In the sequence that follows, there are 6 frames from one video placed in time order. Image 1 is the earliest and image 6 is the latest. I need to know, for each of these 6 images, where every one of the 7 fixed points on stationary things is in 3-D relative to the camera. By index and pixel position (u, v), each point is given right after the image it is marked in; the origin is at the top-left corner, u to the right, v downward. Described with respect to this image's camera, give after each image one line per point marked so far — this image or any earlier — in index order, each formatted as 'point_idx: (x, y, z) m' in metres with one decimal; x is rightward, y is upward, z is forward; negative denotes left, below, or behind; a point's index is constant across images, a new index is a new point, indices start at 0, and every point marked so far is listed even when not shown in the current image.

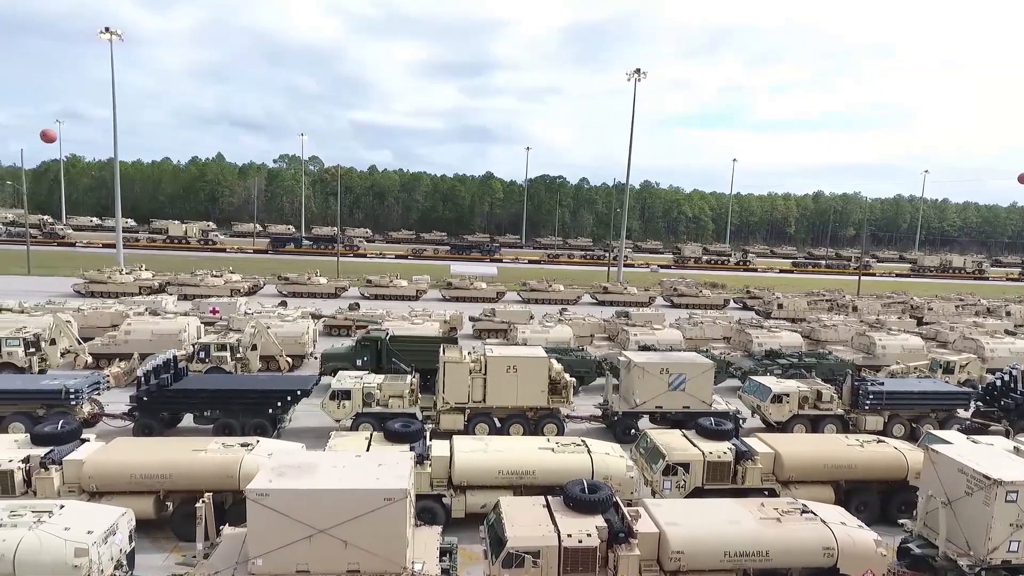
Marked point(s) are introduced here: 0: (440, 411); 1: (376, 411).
0: (-2.1, -3.7, +18.8) m
1: (-4.0, -3.7, +18.6) m
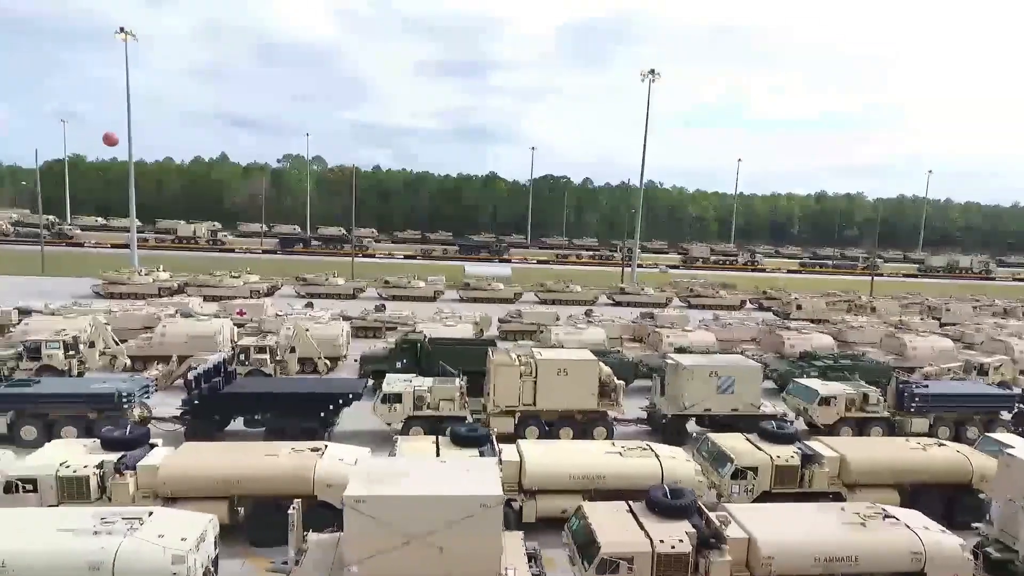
0: (-0.6, -3.7, +18.8) m
1: (-2.5, -3.8, +18.6) m
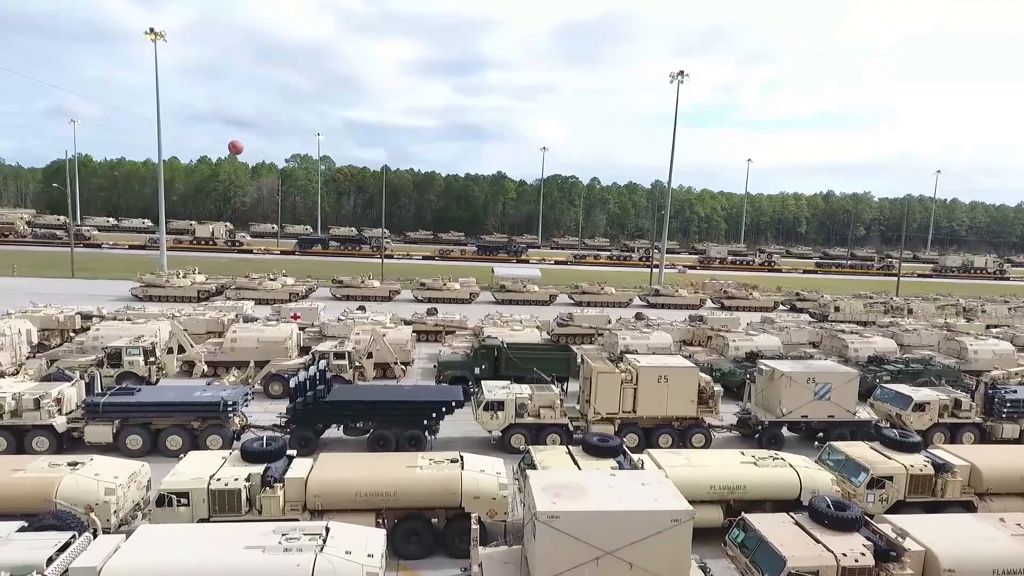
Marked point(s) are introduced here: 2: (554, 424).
0: (+2.4, -3.9, +18.7) m
1: (+0.5, -4.0, +18.5) m
2: (+1.2, -4.0, +18.5) m
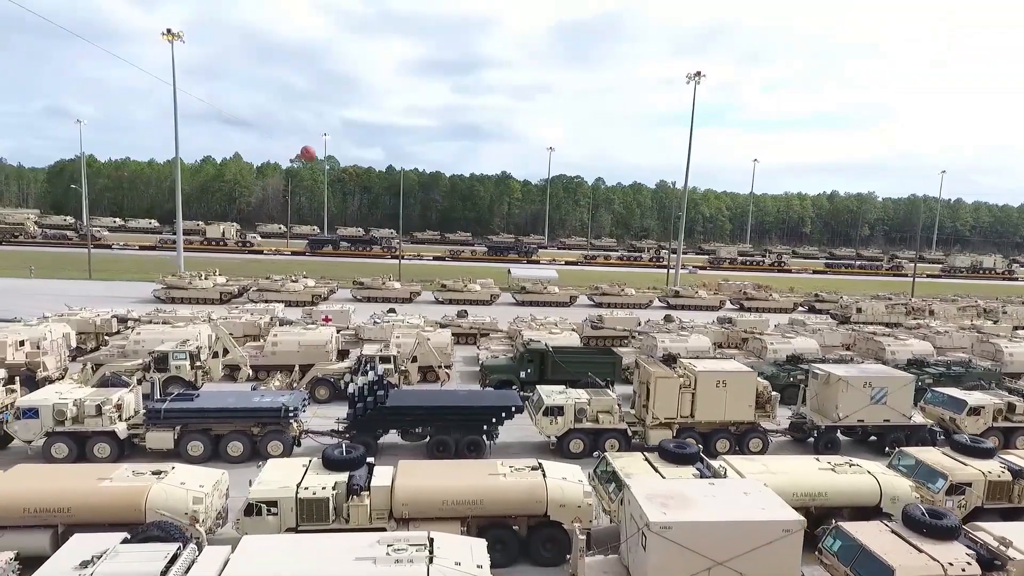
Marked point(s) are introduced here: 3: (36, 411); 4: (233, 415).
0: (+4.1, -4.1, +18.6) m
1: (+2.2, -4.1, +18.4) m
2: (+2.9, -4.2, +18.5) m
3: (-12.4, -3.2, +16.4) m
4: (-7.6, -3.5, +17.2) m
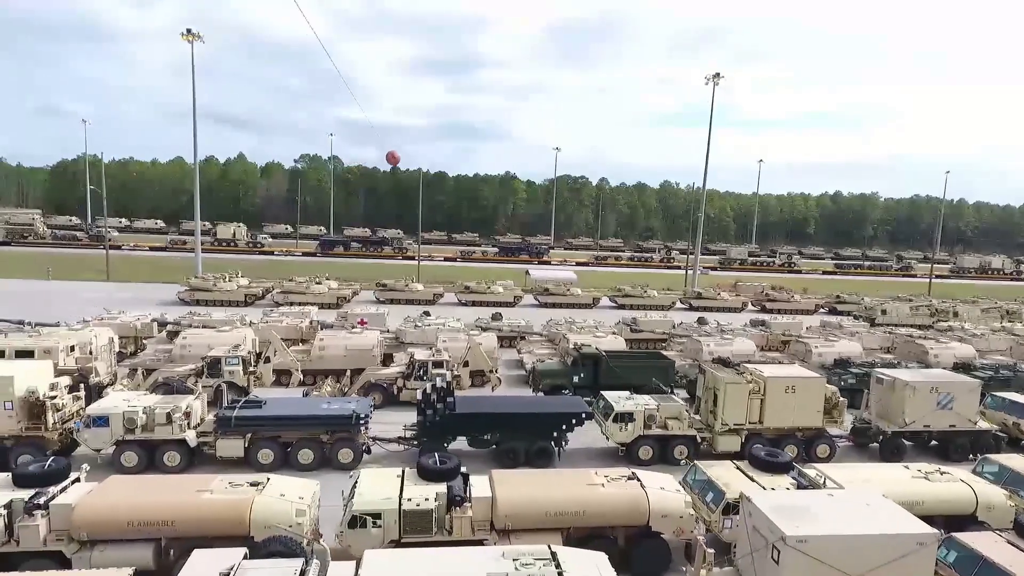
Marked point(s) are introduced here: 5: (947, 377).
0: (+6.0, -4.2, +18.5) m
1: (+4.2, -4.2, +18.3) m
2: (+4.9, -4.3, +18.3) m
3: (-10.4, -3.4, +16.2) m
4: (-5.6, -3.6, +17.0) m
5: (+13.6, -2.8, +19.7) m
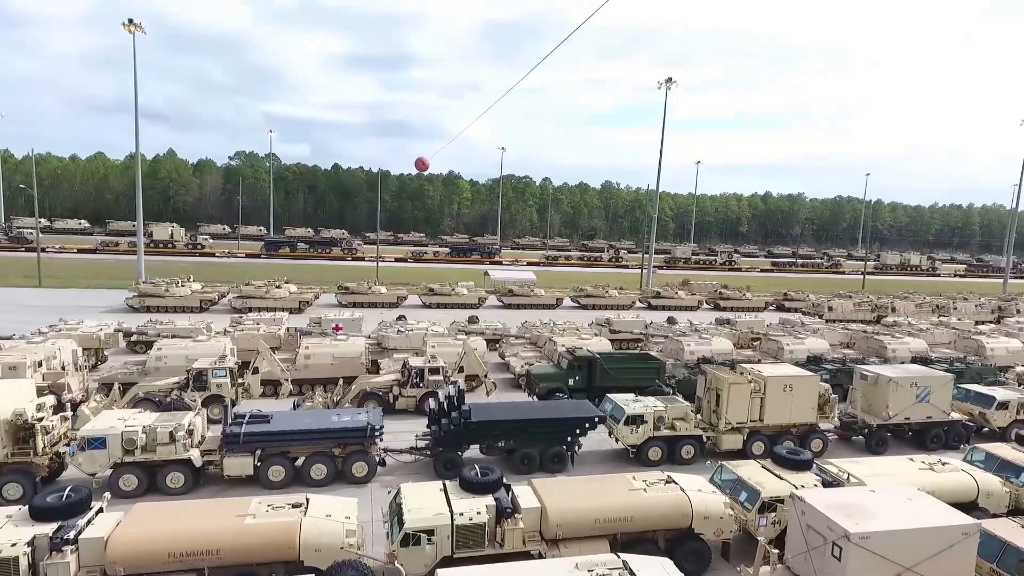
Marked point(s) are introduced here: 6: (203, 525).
0: (+6.4, -4.3, +19.1) m
1: (+4.5, -4.4, +18.6) m
2: (+5.3, -4.4, +18.8) m
3: (-9.8, -3.7, +15.1) m
4: (-5.1, -3.9, +16.4) m
5: (+13.7, -2.8, +21.1) m
6: (-5.4, -4.2, +11.0) m
